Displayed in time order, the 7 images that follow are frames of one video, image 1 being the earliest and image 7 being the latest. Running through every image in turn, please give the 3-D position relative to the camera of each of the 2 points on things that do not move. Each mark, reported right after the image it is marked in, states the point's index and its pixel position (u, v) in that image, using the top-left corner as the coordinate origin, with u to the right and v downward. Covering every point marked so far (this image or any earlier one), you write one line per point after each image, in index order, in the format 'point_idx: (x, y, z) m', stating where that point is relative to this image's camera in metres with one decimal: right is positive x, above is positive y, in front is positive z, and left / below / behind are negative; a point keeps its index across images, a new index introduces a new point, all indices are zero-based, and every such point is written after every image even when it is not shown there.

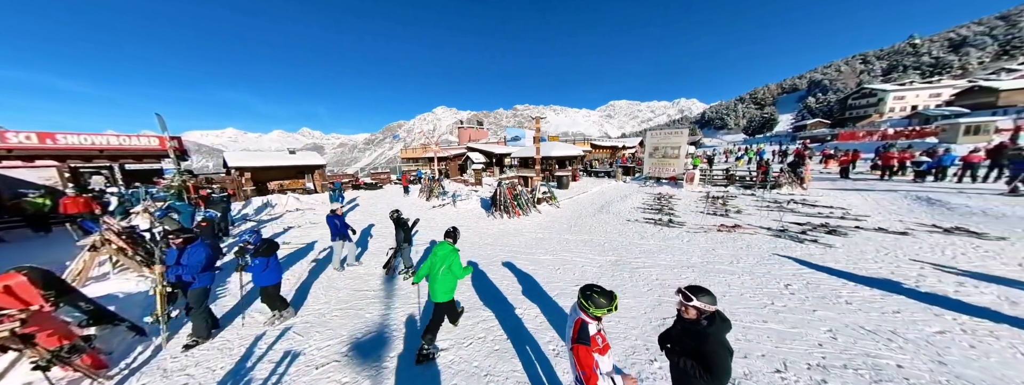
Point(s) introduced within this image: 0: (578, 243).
0: (+2.3, -1.7, +8.3) m
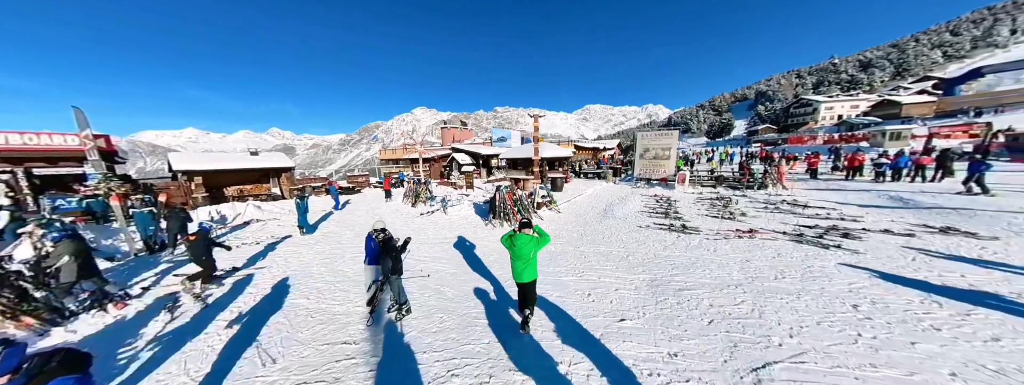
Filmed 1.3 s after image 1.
0: (+2.5, -1.9, +7.2) m
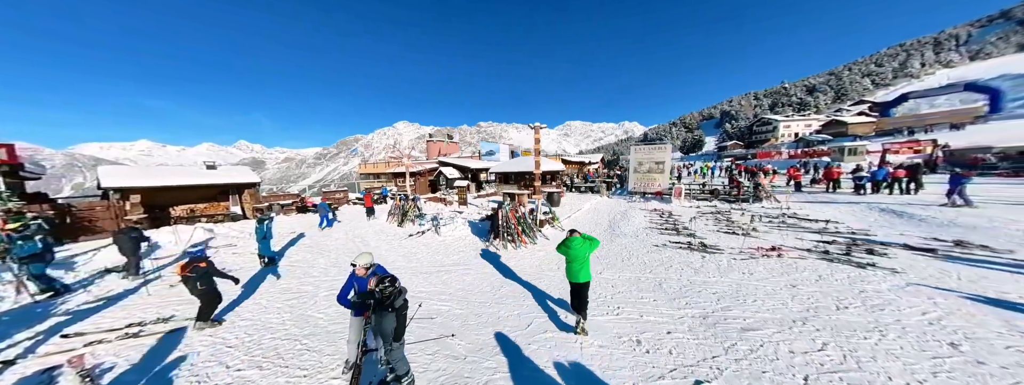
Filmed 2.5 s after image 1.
0: (+2.9, -2.3, +6.2) m
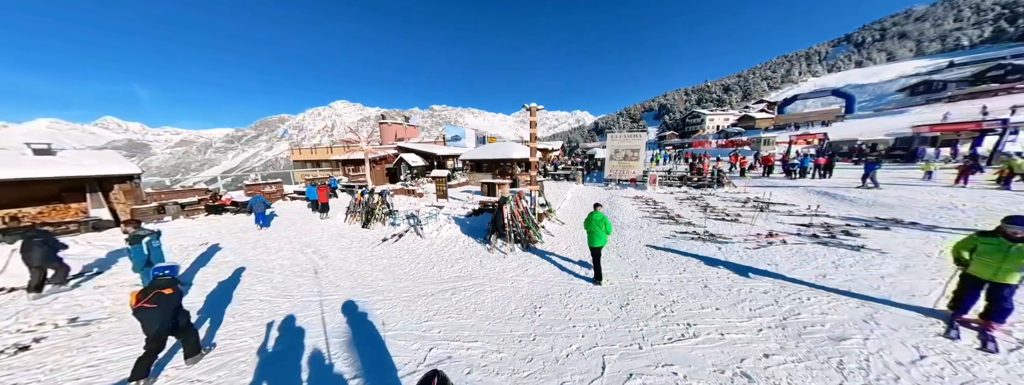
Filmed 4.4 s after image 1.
0: (+3.6, -2.1, +5.4) m
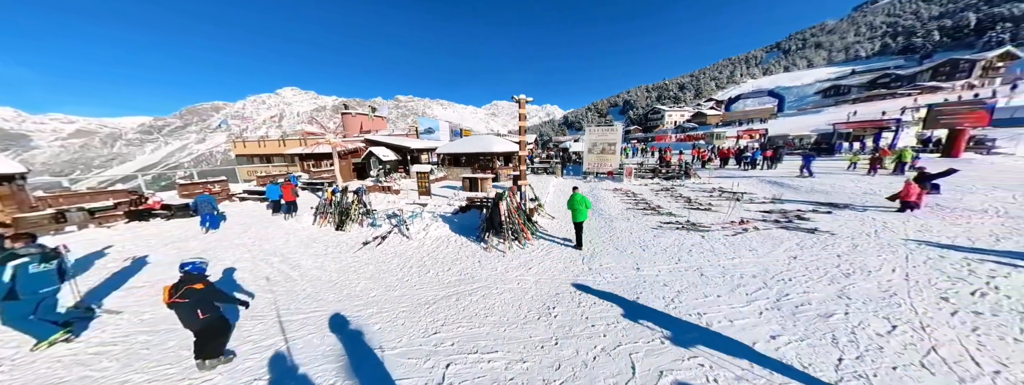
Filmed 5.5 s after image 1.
0: (+3.7, -2.0, +5.6) m
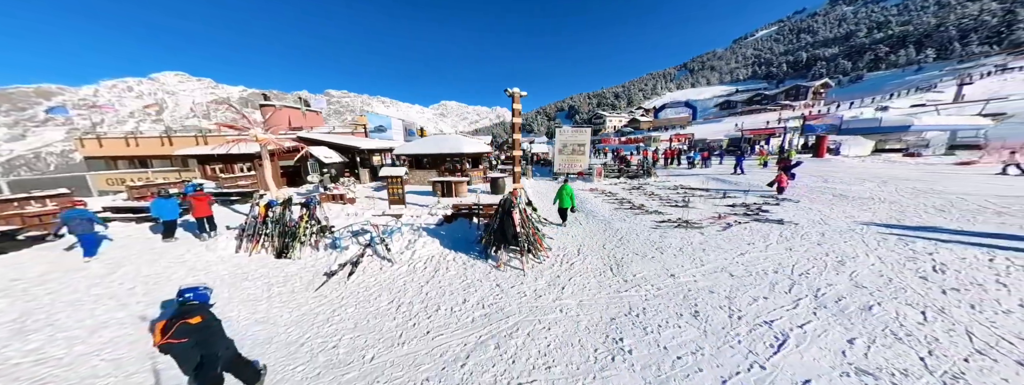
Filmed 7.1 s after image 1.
0: (+4.3, -2.0, +5.2) m
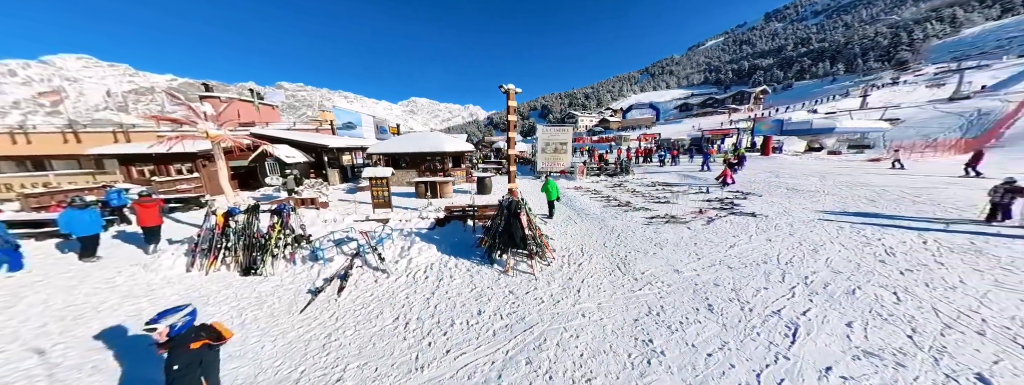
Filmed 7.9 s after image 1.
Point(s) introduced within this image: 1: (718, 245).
0: (+4.5, -1.9, +5.4) m
1: (+5.8, -1.5, +7.2) m
